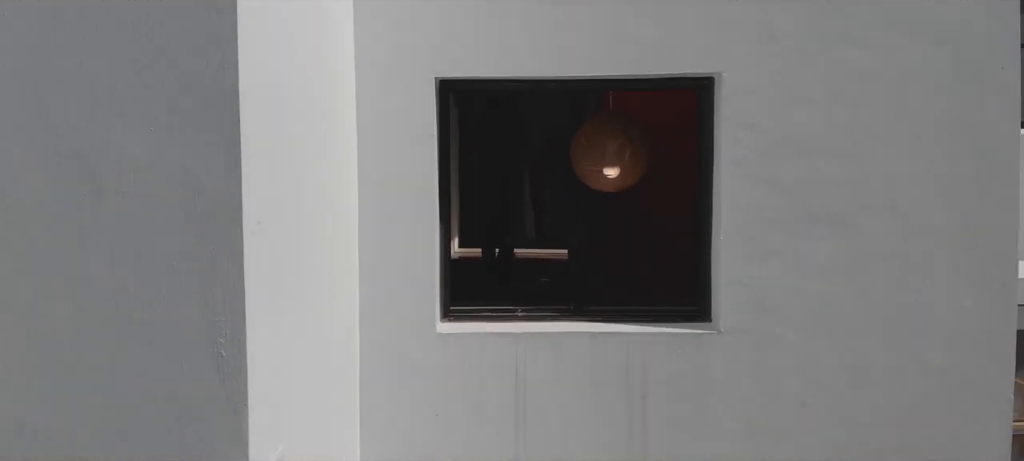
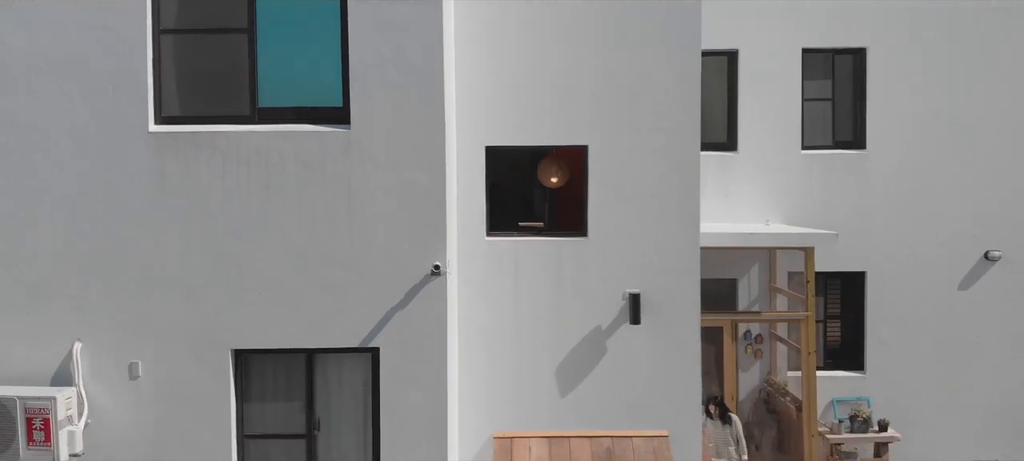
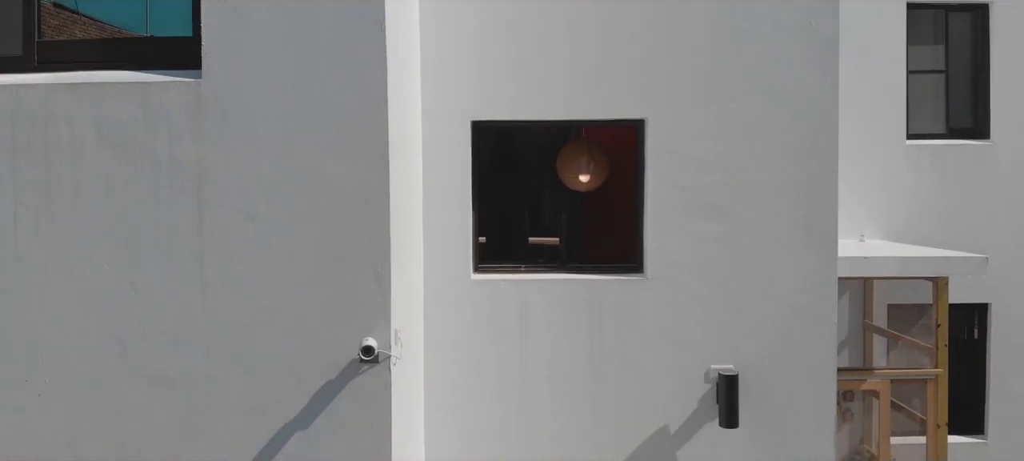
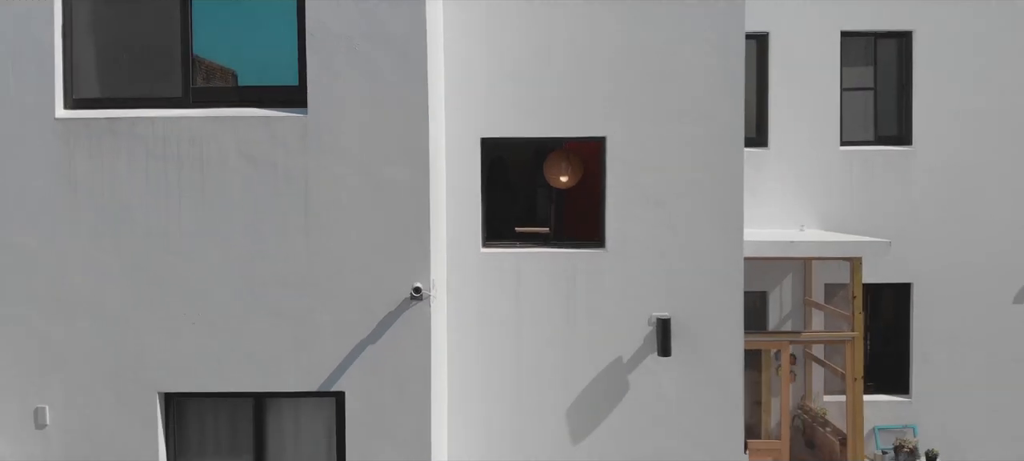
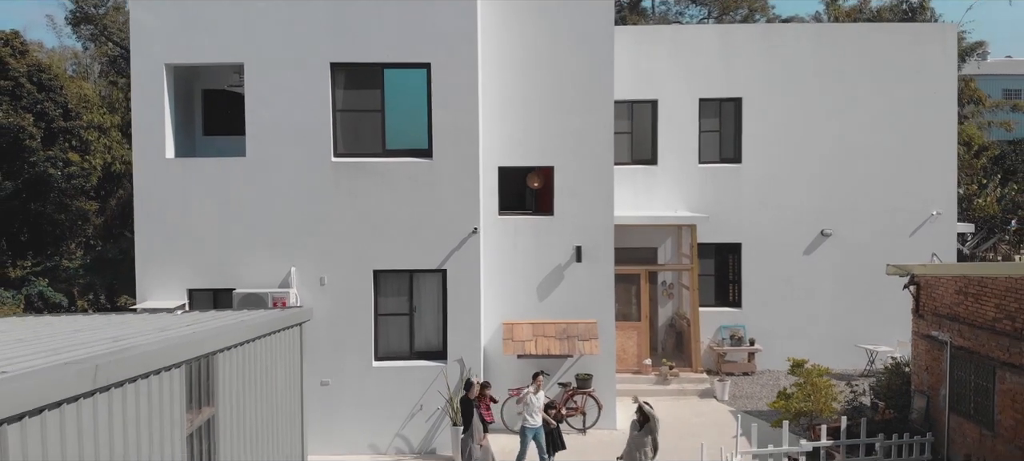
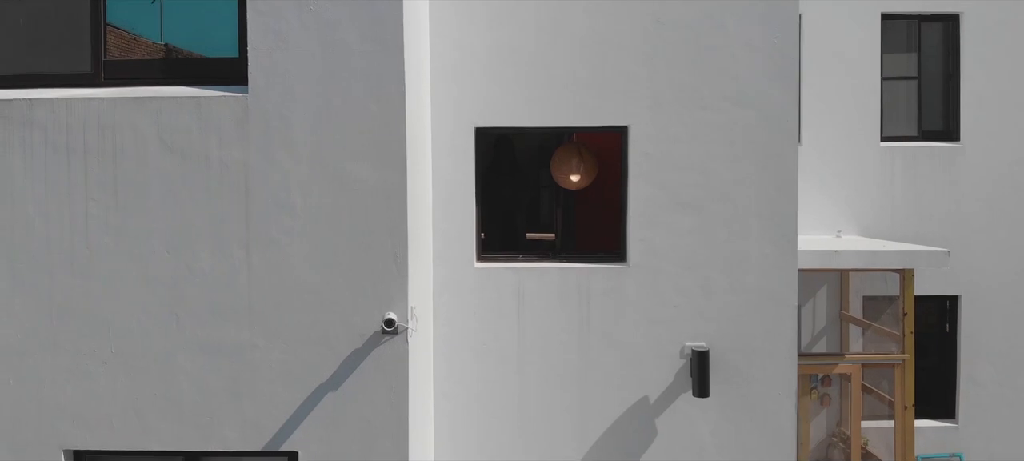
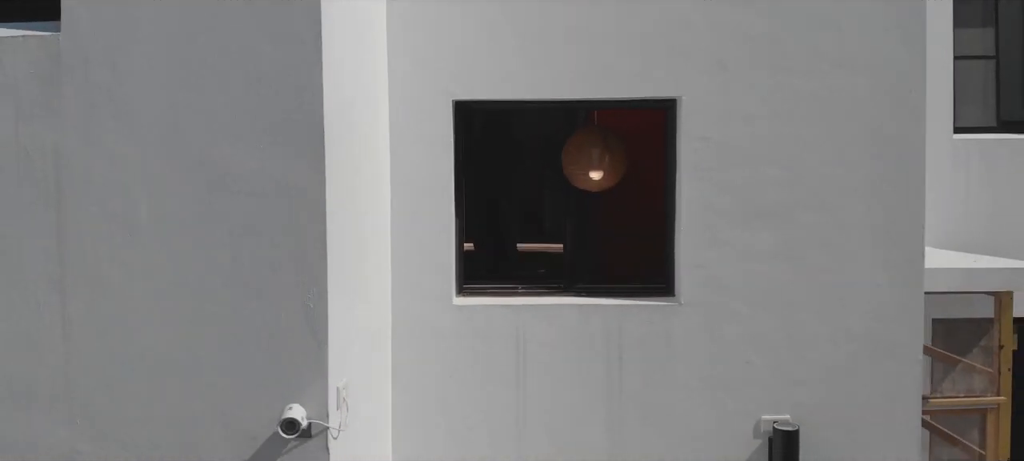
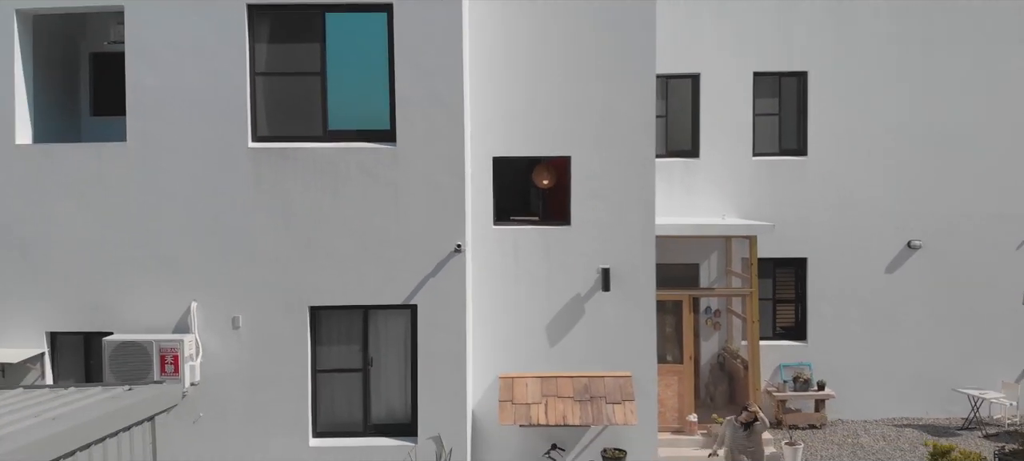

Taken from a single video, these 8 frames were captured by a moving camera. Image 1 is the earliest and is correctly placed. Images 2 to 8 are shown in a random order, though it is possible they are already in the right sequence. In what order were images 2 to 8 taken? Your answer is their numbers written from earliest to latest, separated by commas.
7, 3, 6, 4, 2, 8, 5
